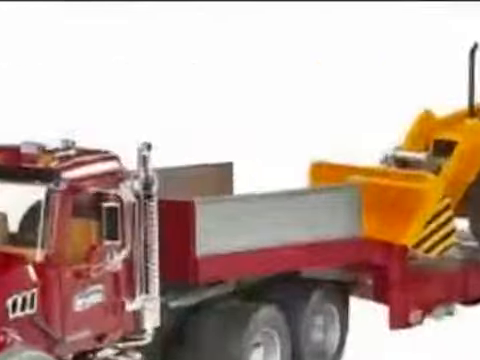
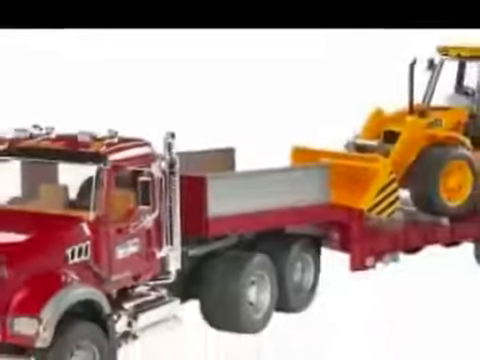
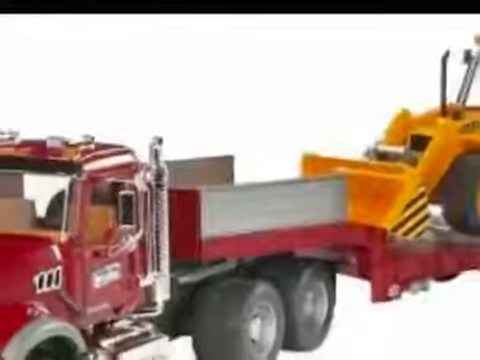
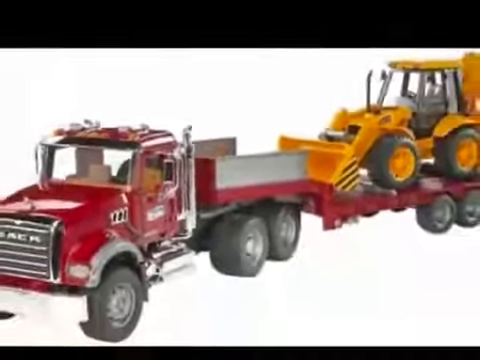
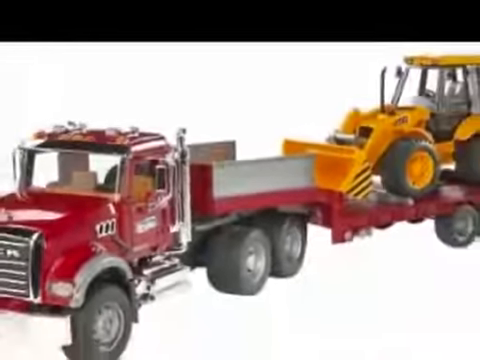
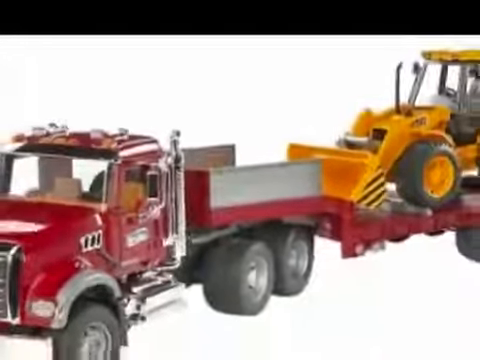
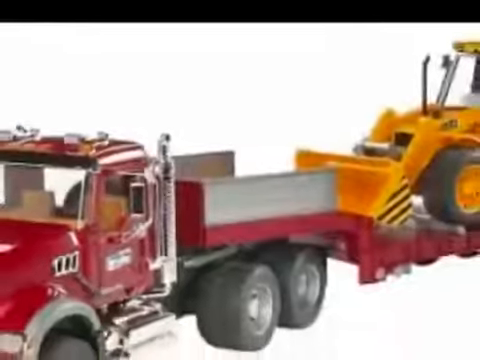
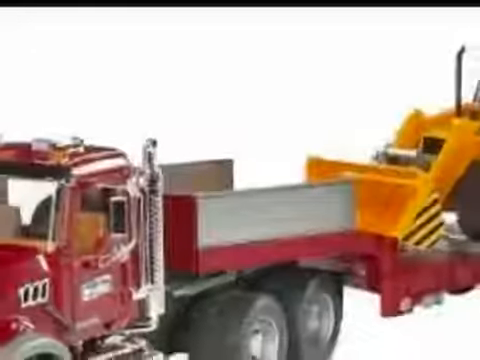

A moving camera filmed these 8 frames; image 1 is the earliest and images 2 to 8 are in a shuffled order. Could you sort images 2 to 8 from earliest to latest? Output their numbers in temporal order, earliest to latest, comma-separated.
8, 3, 7, 2, 6, 5, 4
